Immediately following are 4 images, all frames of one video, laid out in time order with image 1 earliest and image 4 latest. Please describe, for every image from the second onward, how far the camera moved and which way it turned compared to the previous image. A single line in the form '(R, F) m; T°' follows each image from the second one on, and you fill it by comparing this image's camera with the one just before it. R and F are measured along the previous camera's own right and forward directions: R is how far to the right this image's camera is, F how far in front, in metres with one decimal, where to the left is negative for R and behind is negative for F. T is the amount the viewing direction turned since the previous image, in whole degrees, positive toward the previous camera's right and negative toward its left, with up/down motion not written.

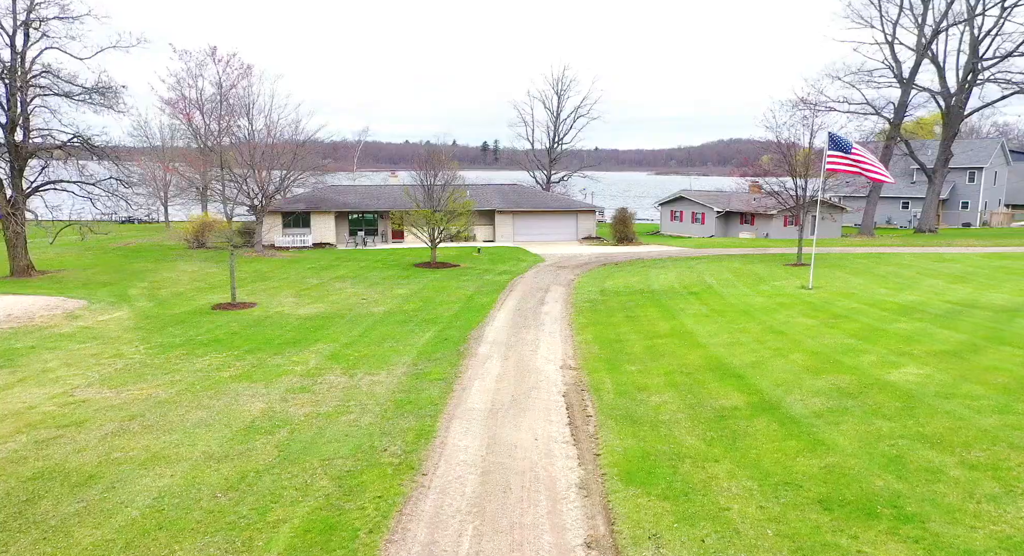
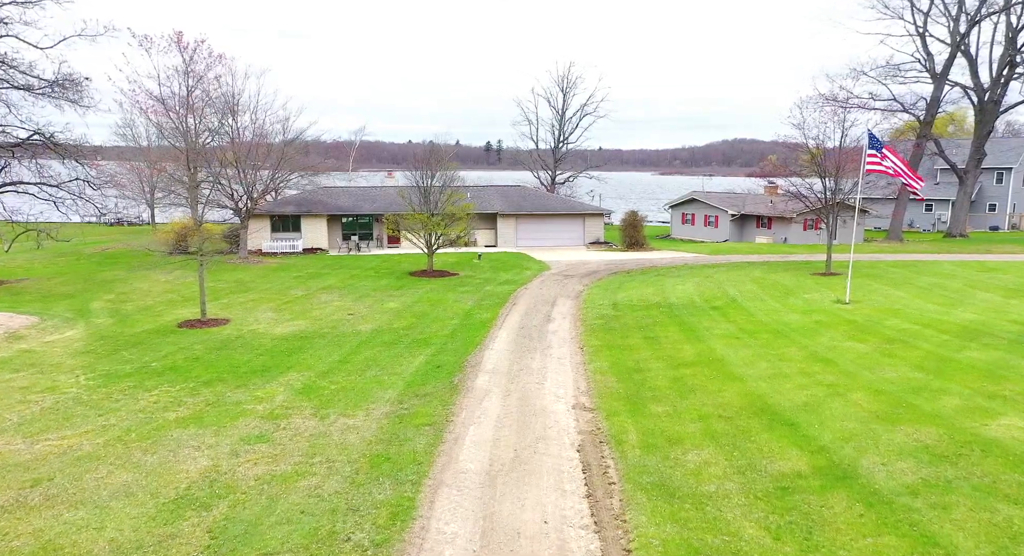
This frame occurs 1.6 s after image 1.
(0.0, +2.1) m; 0°
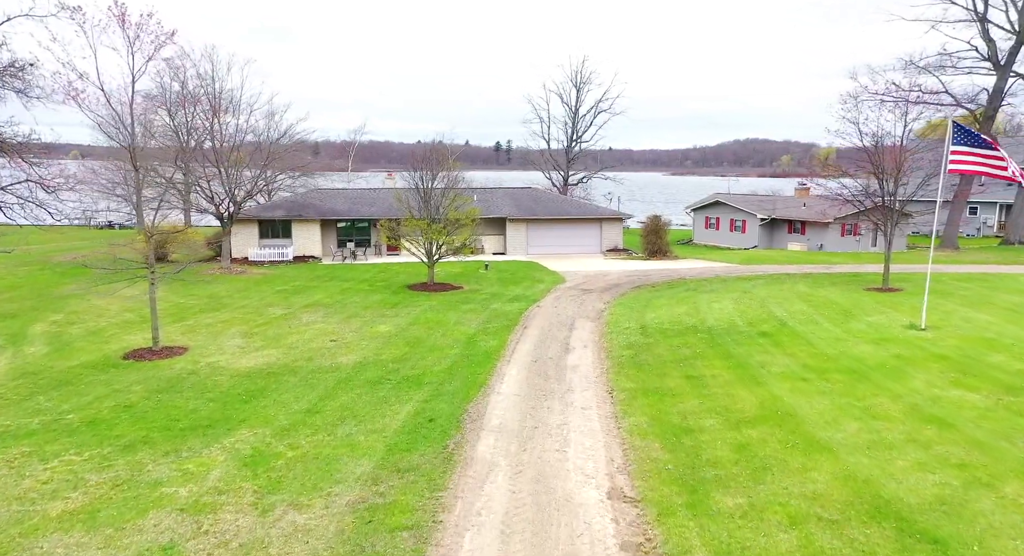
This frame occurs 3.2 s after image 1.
(0.0, +2.9) m; -1°
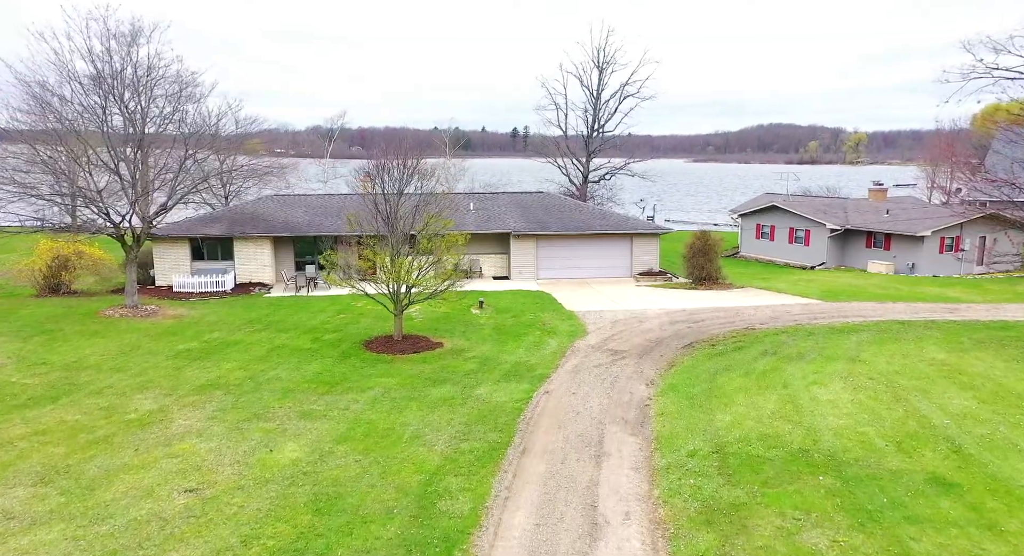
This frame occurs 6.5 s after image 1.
(+0.4, +6.8) m; -1°
